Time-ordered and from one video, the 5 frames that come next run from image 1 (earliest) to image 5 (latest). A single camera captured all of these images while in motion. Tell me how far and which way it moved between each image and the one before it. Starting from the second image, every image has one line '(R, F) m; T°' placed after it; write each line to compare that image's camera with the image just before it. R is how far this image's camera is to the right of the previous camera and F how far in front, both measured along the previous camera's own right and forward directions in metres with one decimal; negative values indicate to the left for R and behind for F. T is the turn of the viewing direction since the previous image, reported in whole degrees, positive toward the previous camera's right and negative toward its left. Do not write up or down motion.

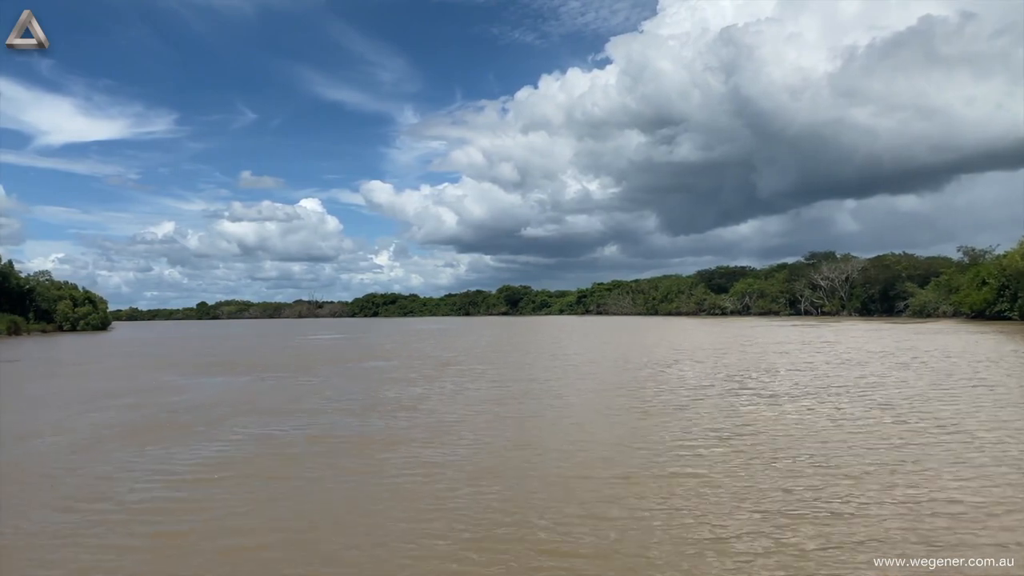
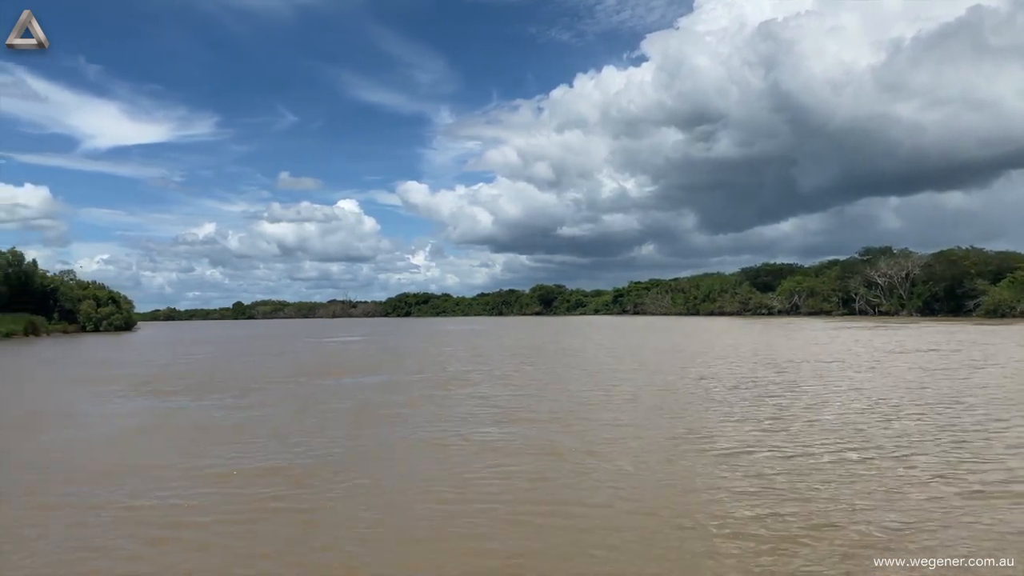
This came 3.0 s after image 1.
(+0.3, +5.7) m; -2°
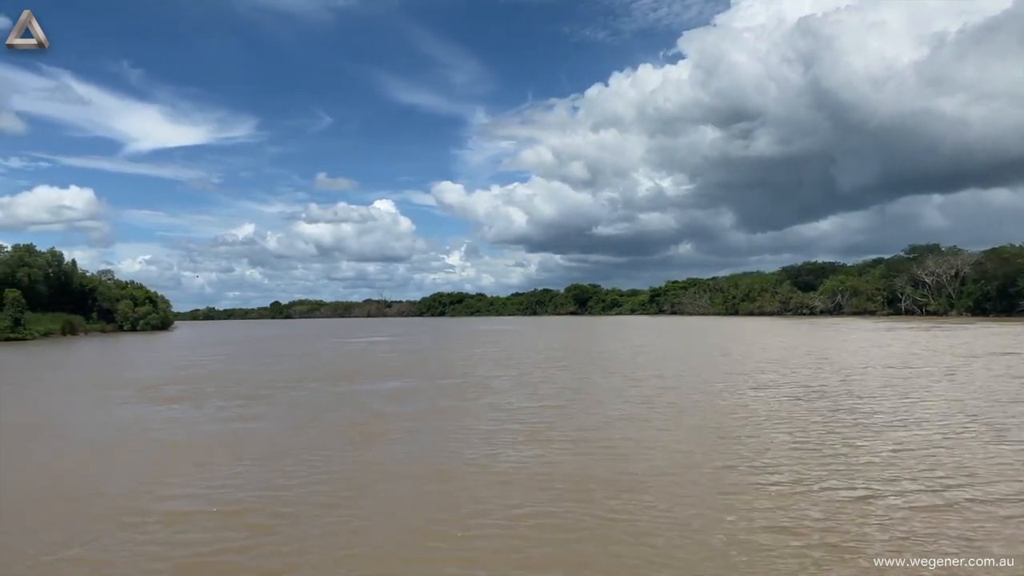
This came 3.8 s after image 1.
(+0.1, +1.5) m; -2°
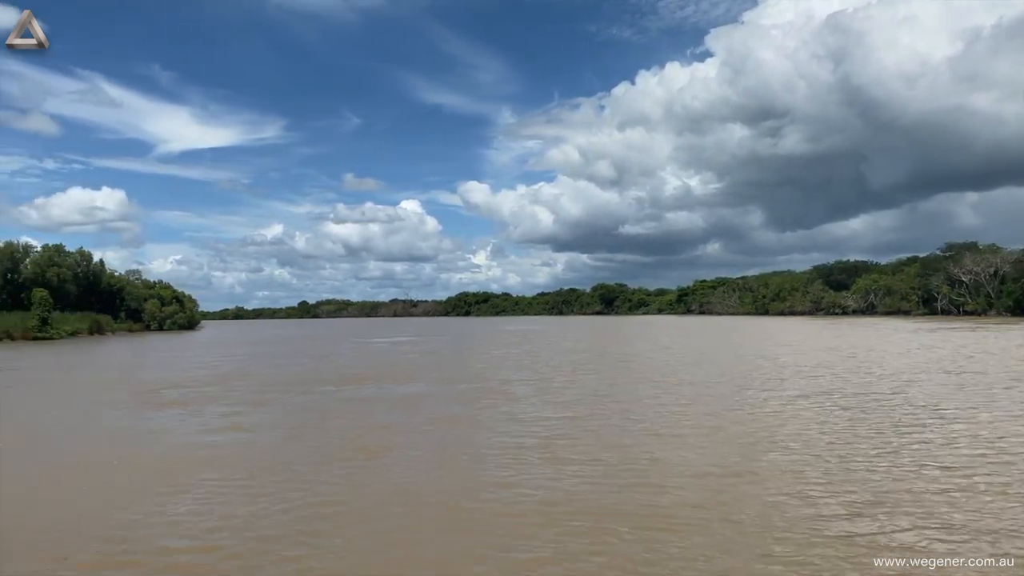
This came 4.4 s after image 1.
(+0.1, +1.1) m; -2°
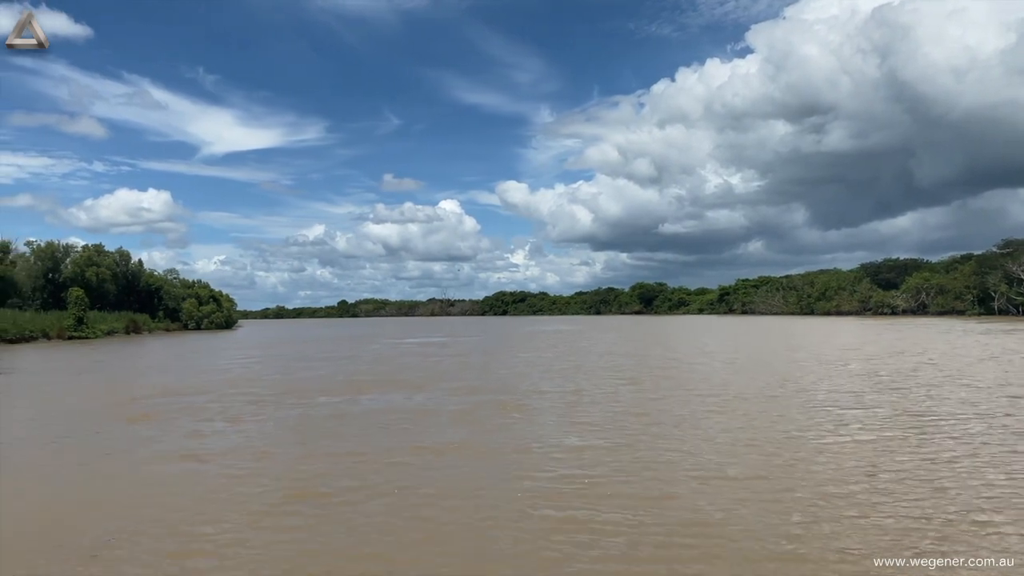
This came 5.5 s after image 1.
(+0.3, +2.0) m; -3°
